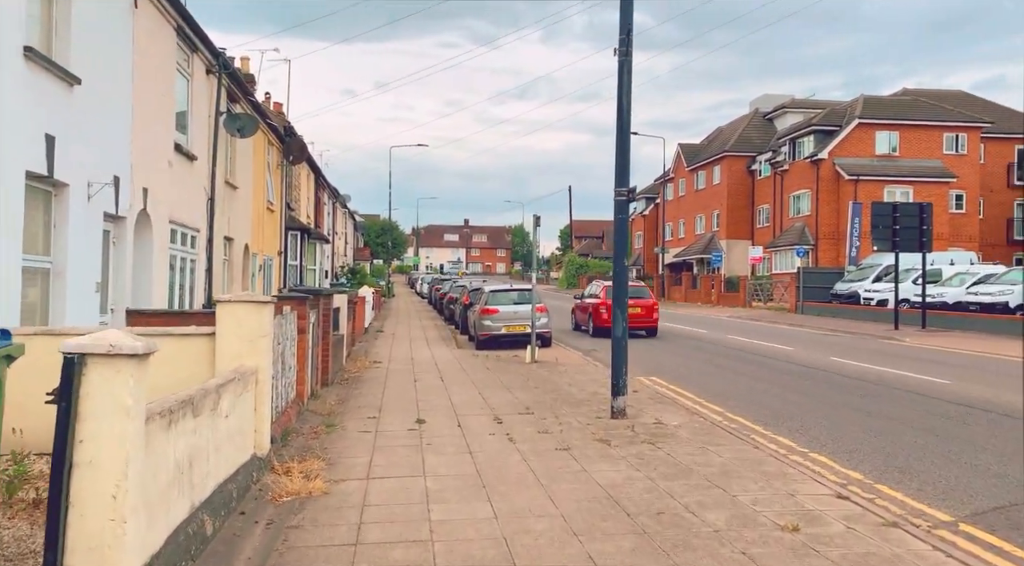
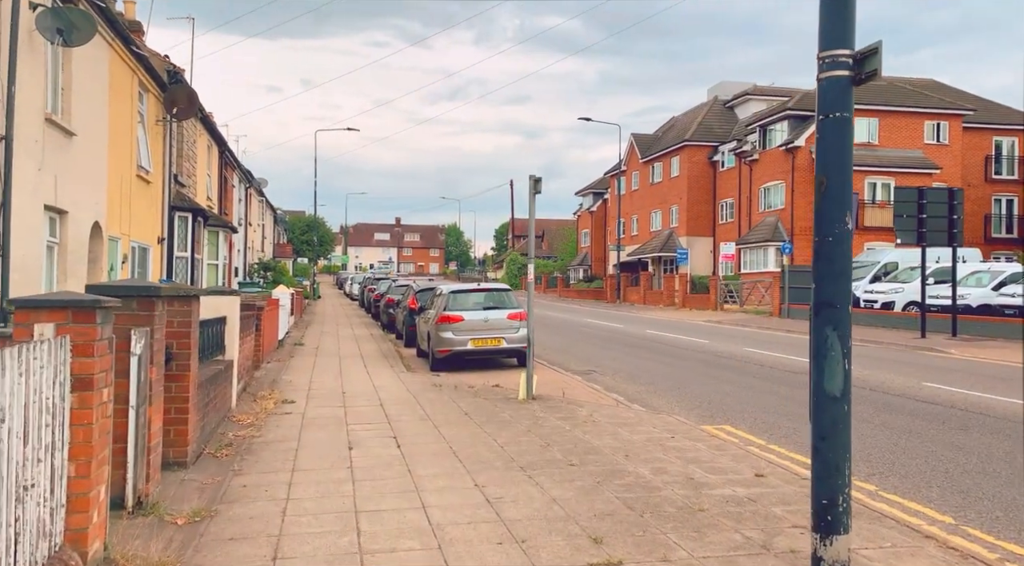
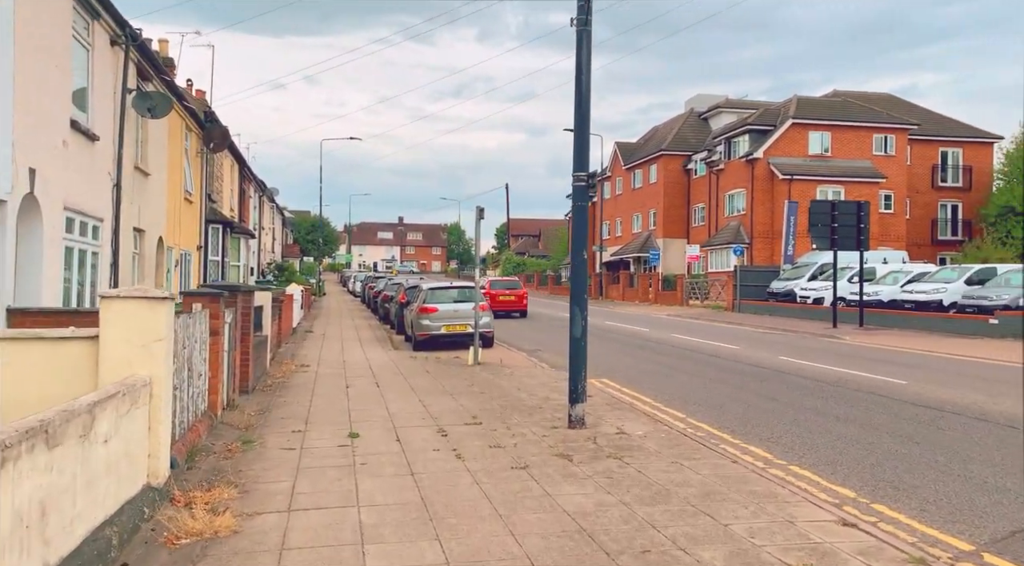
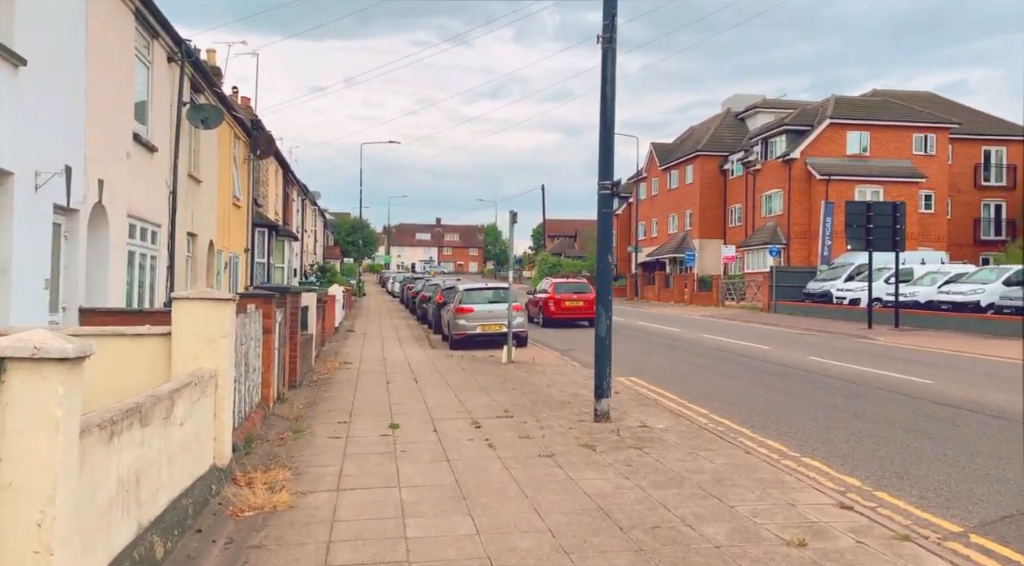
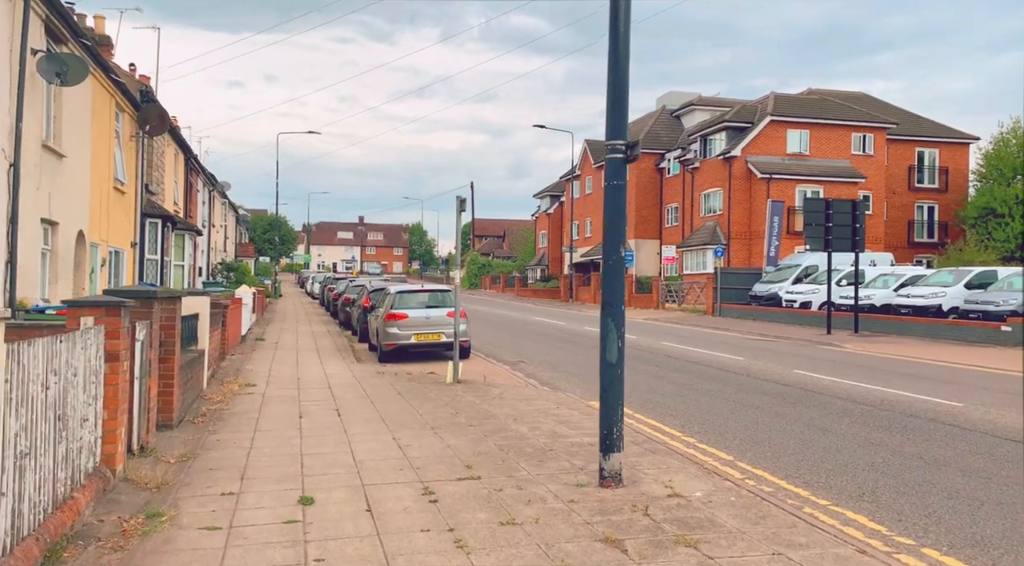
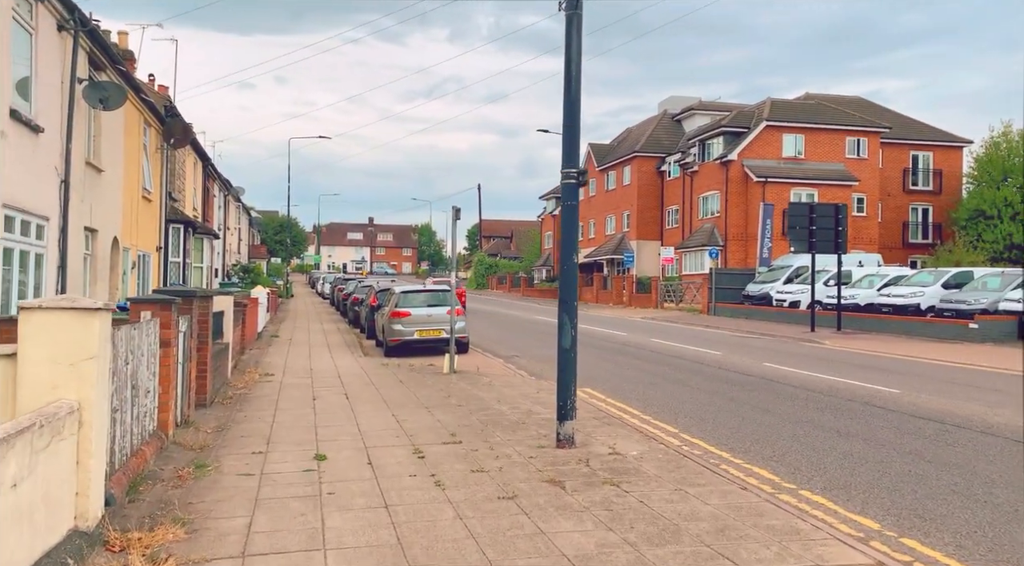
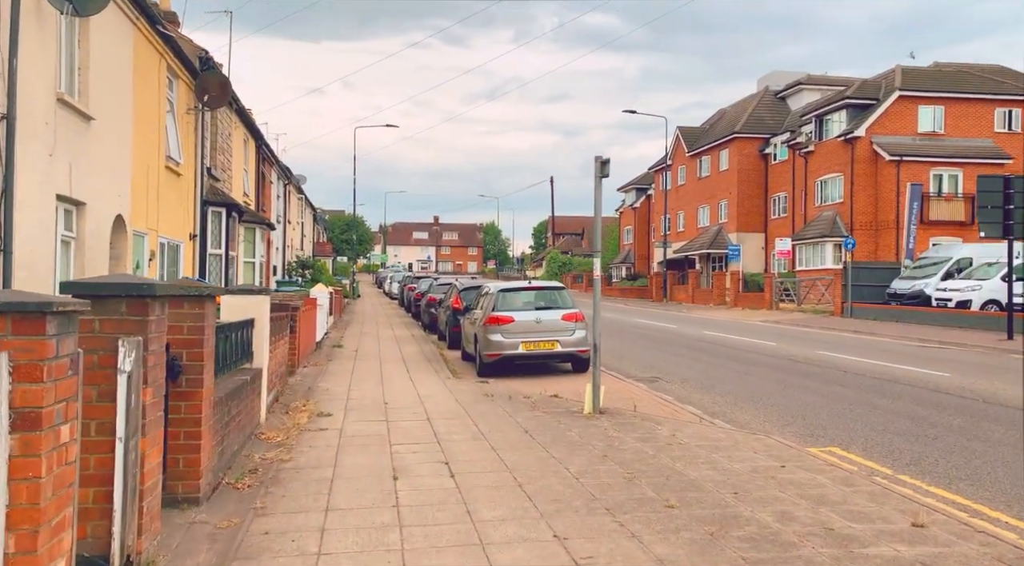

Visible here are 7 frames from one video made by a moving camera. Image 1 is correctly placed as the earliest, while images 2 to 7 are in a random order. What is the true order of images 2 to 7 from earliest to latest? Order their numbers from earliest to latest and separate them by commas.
4, 3, 6, 5, 2, 7
